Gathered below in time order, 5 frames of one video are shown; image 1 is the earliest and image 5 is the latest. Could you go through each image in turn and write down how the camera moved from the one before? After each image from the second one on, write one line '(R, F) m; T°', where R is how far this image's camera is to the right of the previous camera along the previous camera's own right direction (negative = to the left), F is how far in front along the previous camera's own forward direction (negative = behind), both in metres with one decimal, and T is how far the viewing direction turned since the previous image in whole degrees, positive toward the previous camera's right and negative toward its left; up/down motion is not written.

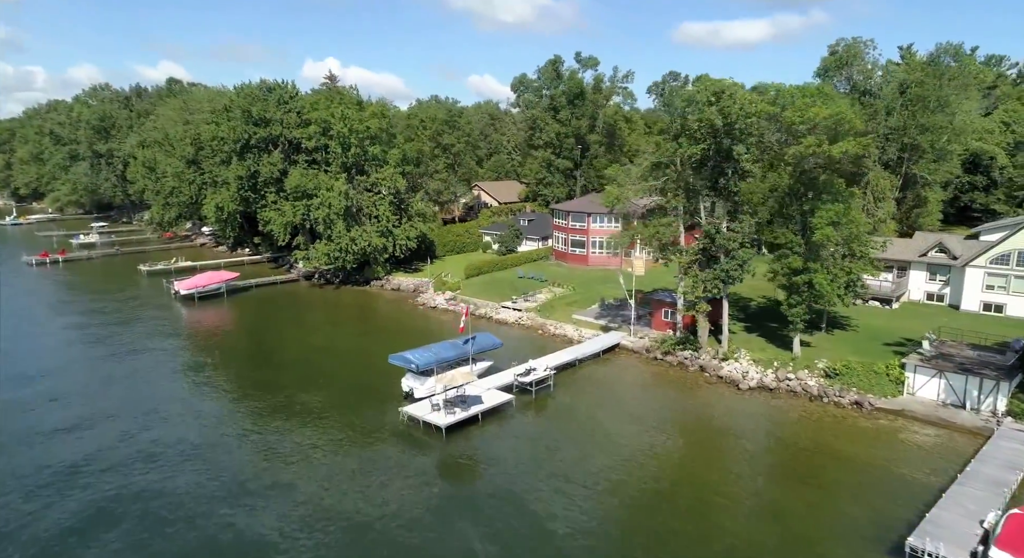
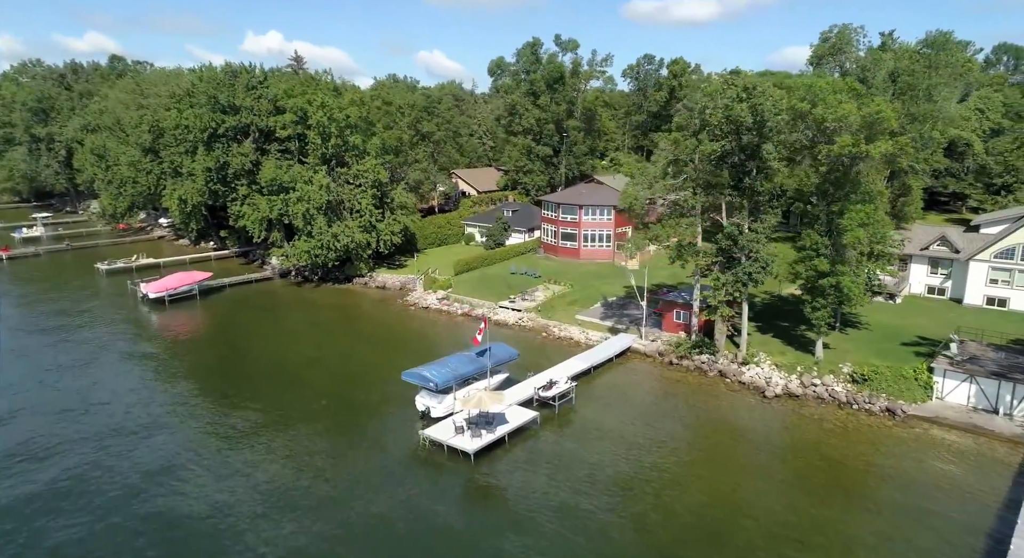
(-3.1, +2.4) m; +4°
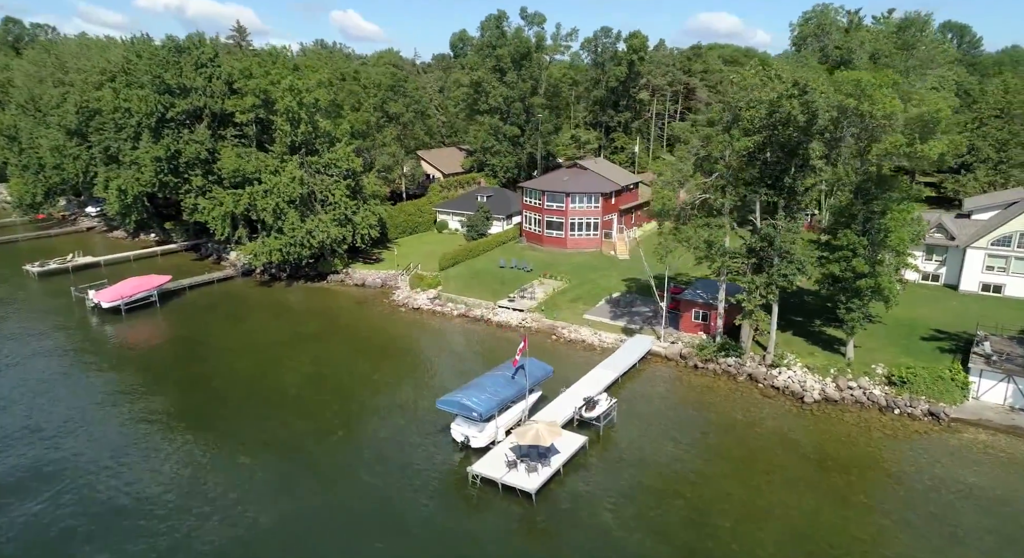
(-4.9, +3.2) m; +6°
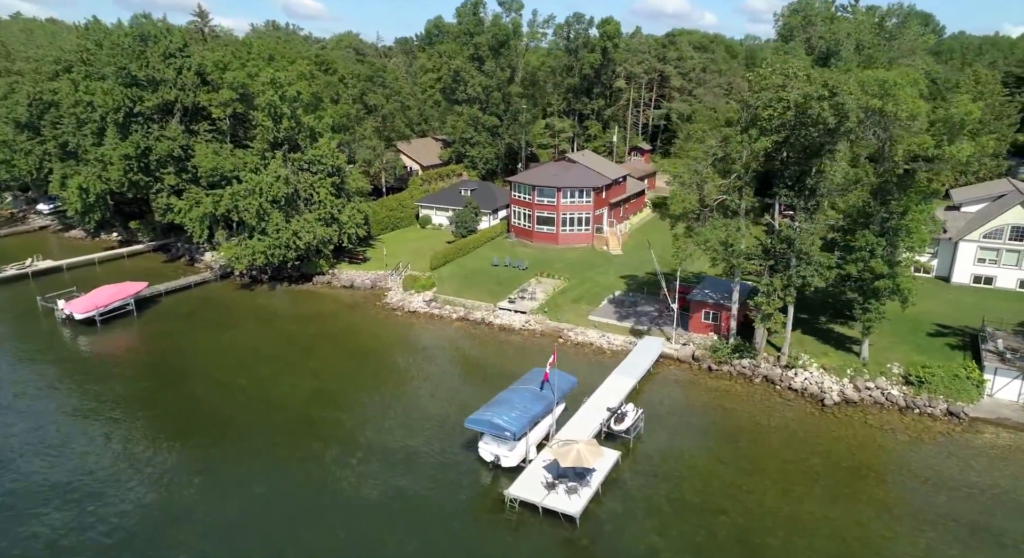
(-3.0, +1.5) m; +4°
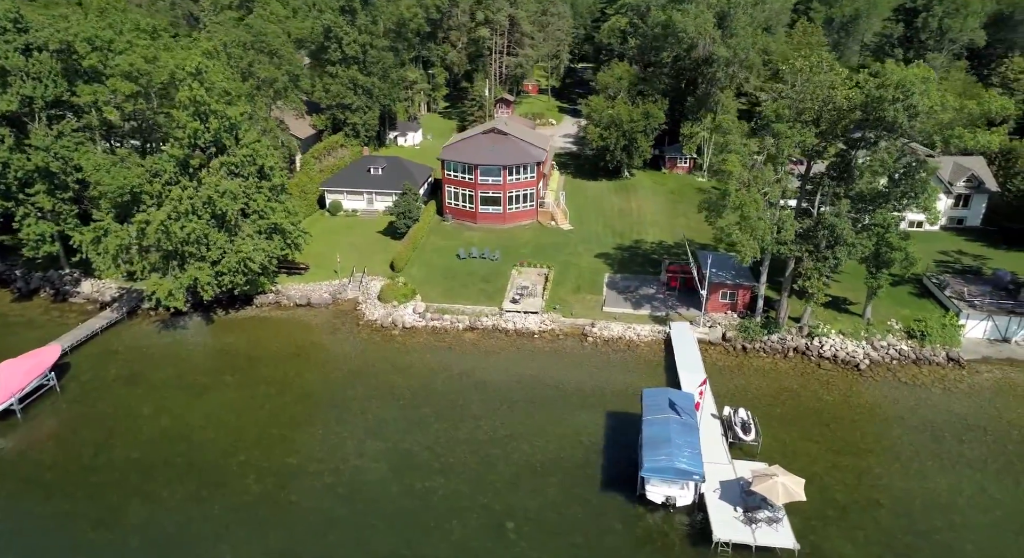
(-14.3, +5.4) m; +19°
